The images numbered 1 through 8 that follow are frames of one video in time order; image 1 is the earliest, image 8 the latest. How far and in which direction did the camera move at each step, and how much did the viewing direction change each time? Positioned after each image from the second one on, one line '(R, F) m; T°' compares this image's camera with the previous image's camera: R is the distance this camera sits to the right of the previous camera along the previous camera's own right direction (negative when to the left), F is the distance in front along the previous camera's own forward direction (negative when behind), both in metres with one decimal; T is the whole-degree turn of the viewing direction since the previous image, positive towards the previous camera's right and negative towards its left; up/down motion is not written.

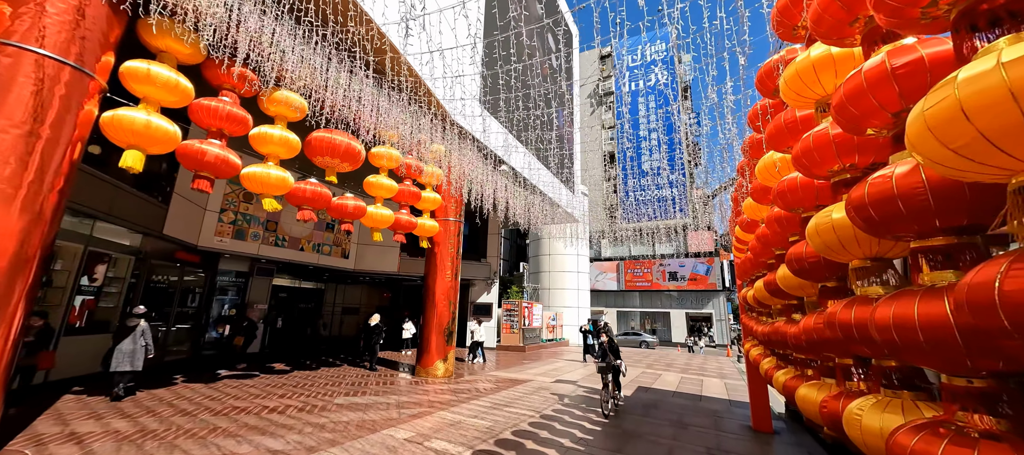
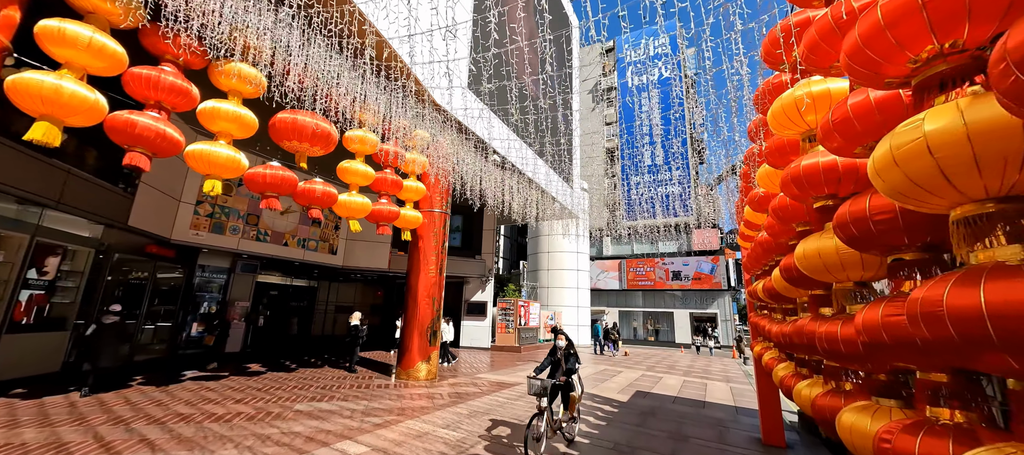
(+0.3, +0.5) m; -1°
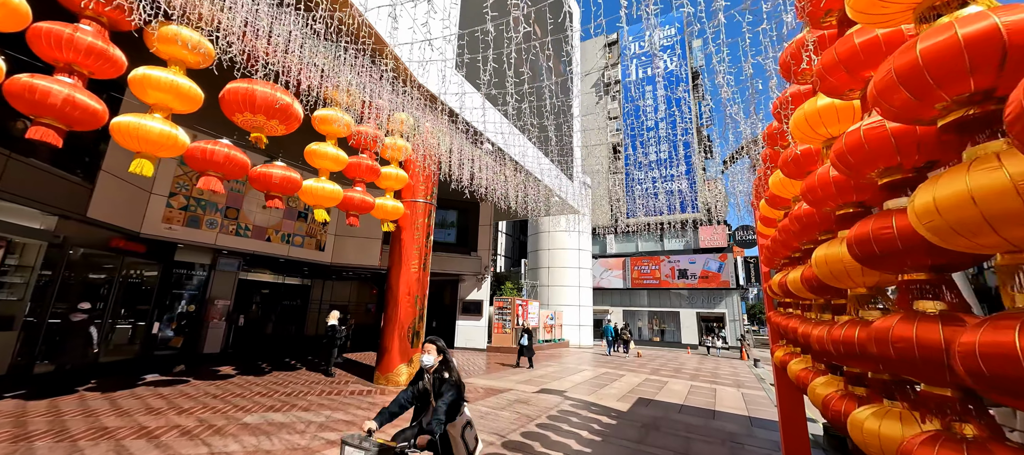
(+0.3, +0.6) m; -1°
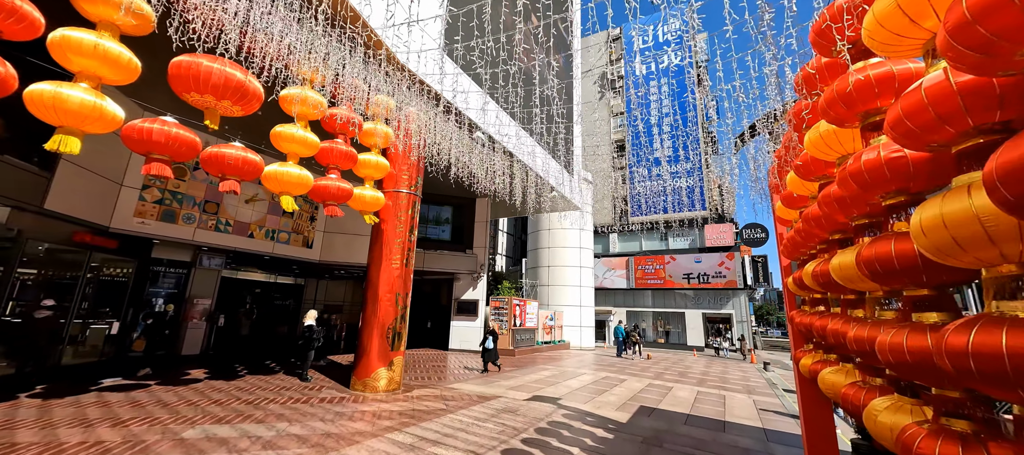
(+0.2, +0.5) m; -1°
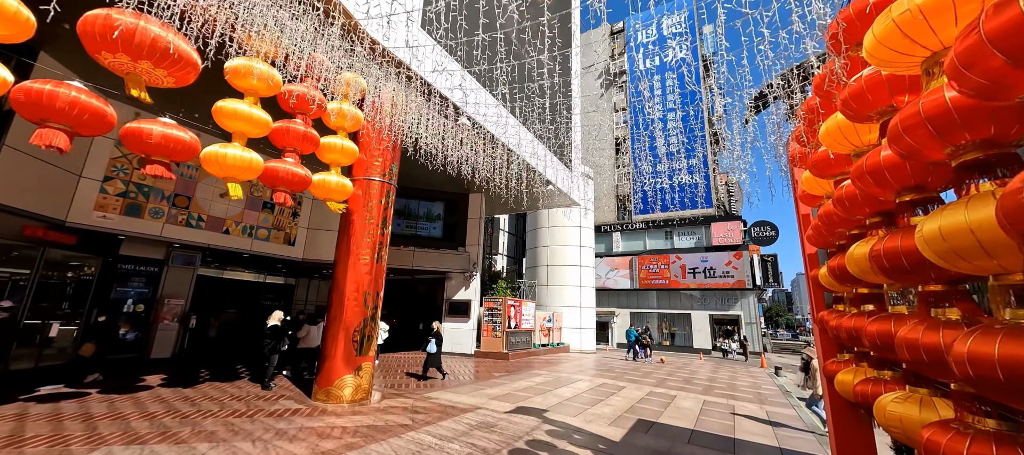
(+0.3, +0.6) m; -1°
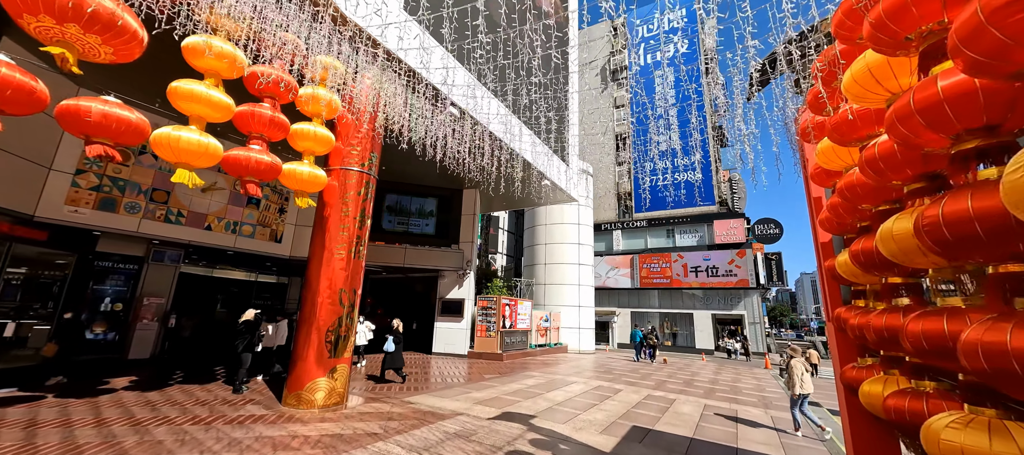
(+0.2, +0.4) m; 0°
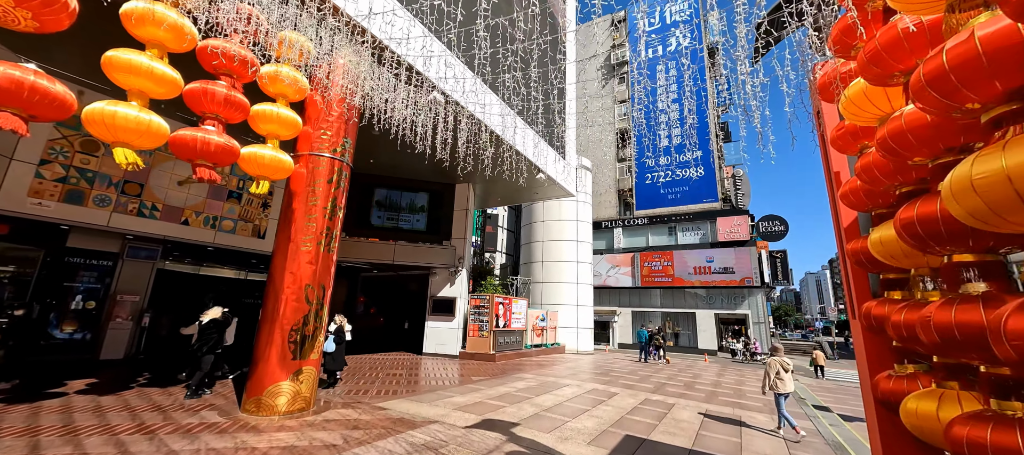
(+0.3, +0.4) m; 0°
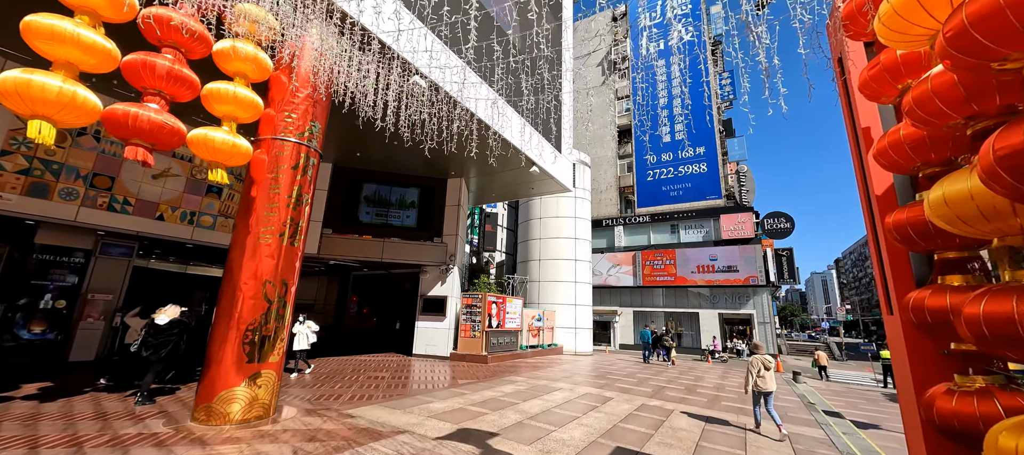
(+0.3, +0.4) m; 0°
